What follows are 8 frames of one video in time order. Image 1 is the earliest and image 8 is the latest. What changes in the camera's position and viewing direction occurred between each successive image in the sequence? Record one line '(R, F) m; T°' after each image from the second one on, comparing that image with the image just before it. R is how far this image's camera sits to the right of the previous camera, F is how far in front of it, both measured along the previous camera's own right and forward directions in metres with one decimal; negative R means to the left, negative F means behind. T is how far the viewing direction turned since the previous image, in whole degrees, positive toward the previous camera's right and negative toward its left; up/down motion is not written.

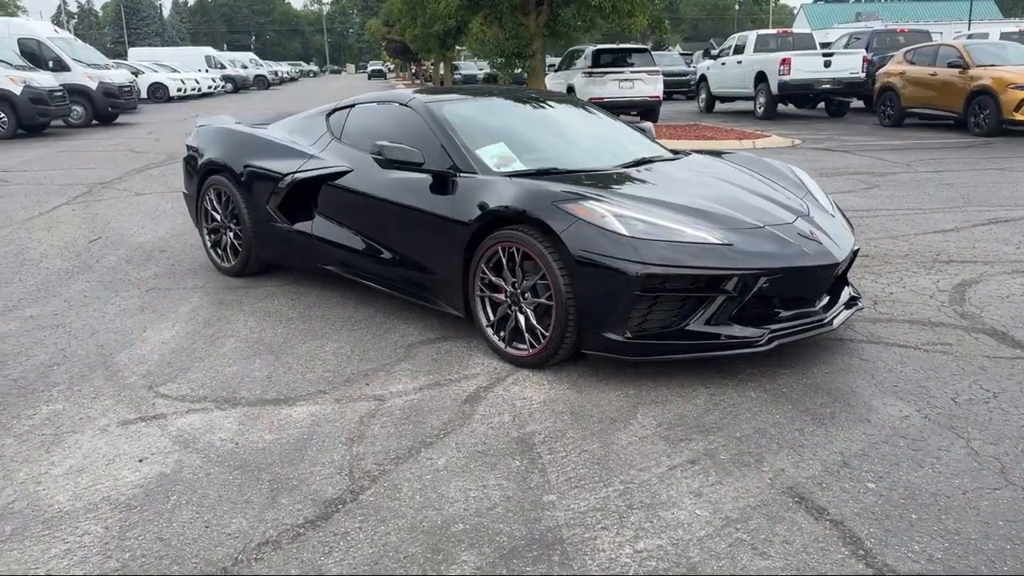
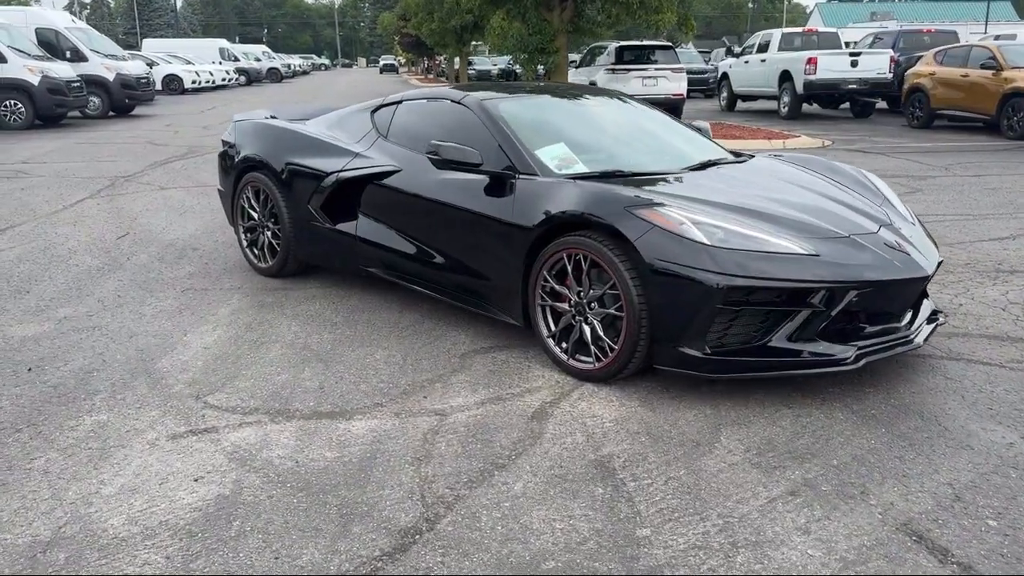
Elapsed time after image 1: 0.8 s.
(-0.3, +0.2) m; 0°
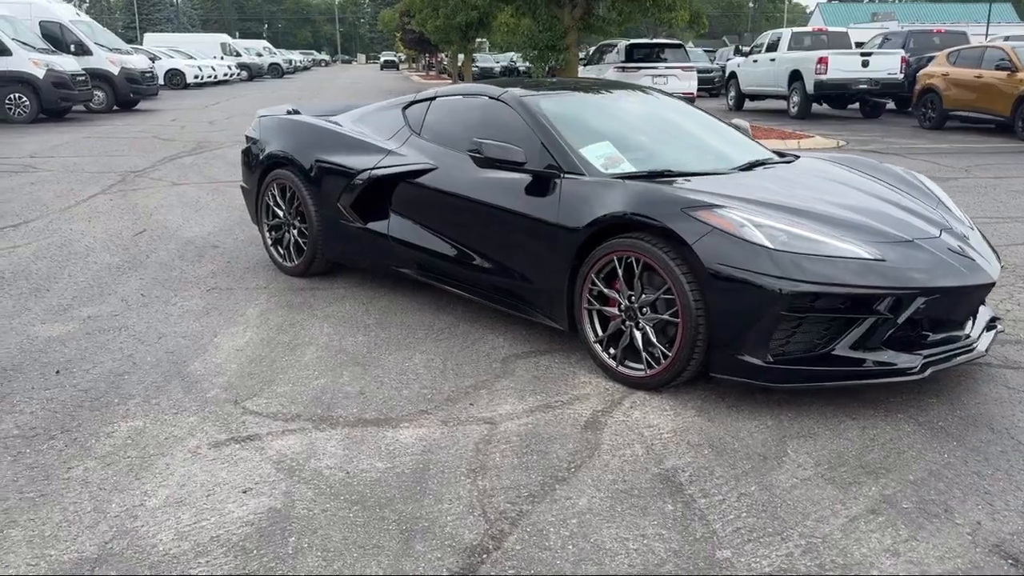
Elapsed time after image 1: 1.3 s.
(-0.2, +0.1) m; 0°
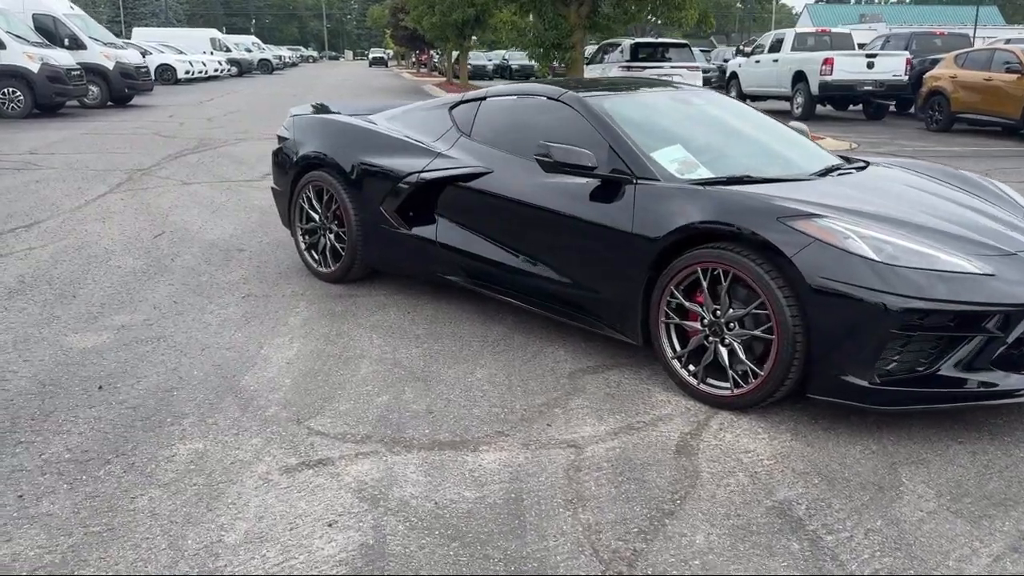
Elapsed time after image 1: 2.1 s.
(-0.4, +0.2) m; +1°
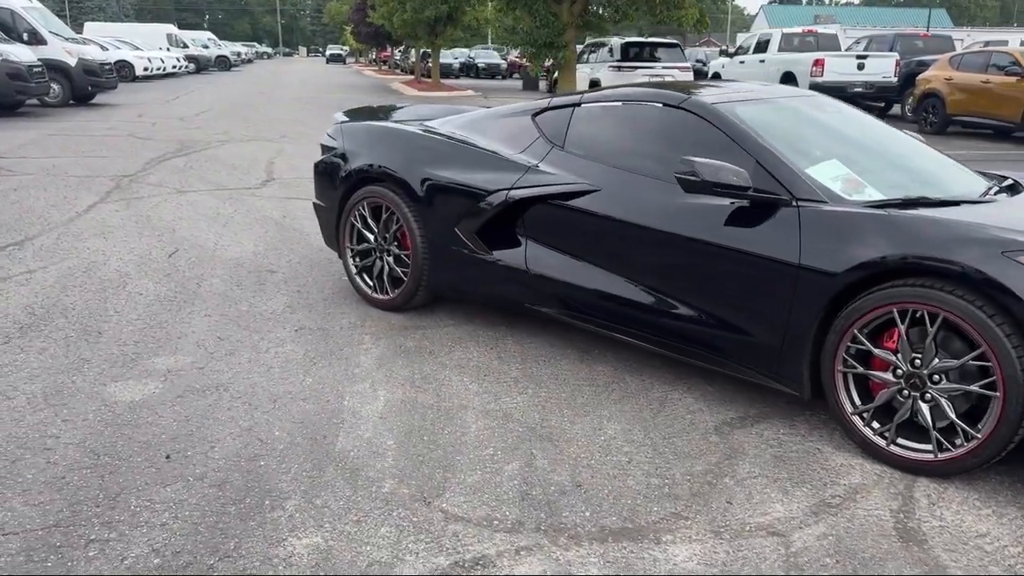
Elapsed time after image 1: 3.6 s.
(-0.7, +0.6) m; +3°
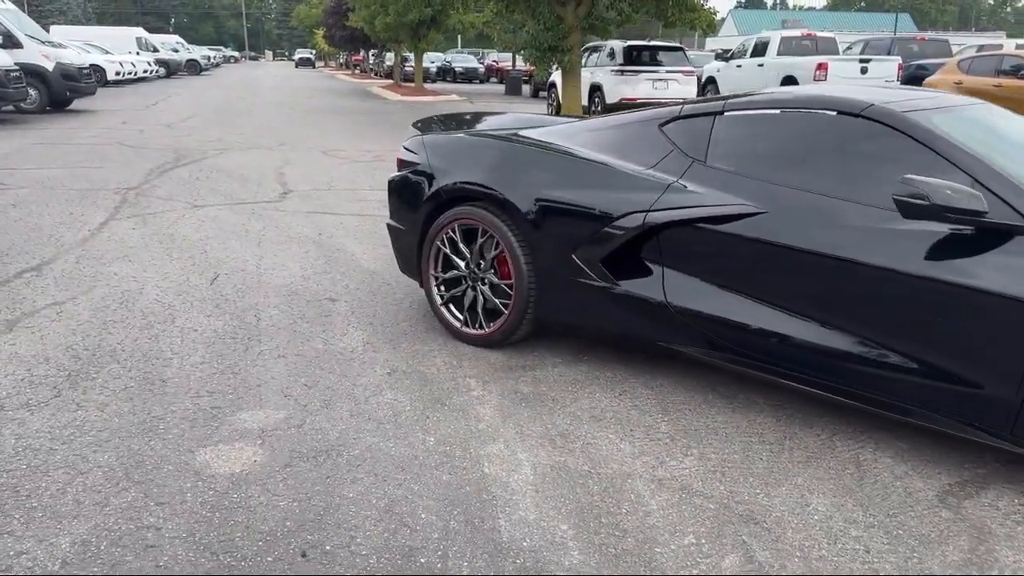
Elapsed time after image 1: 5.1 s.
(-0.7, +0.6) m; +2°
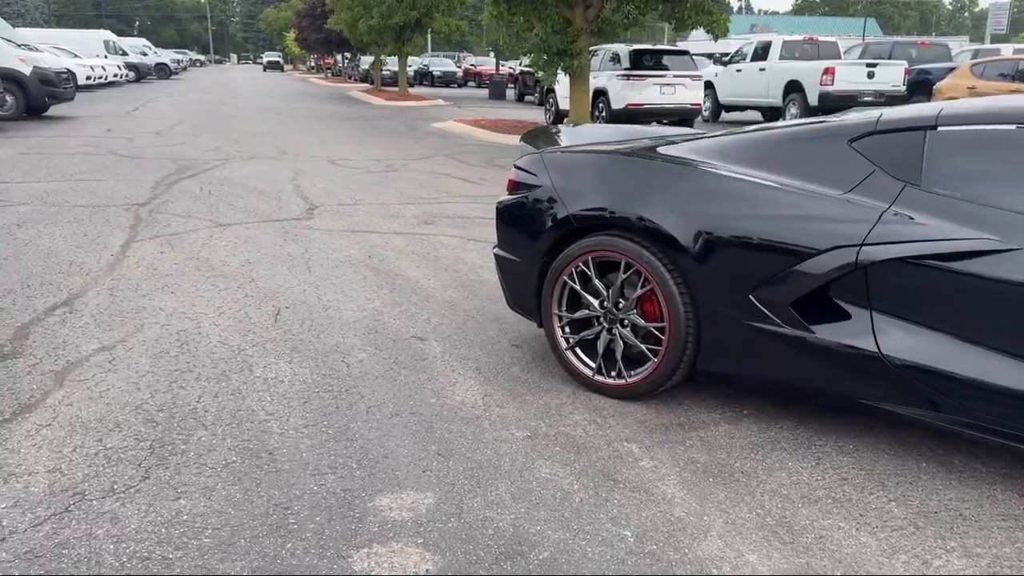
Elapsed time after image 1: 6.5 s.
(-0.7, +0.7) m; +2°
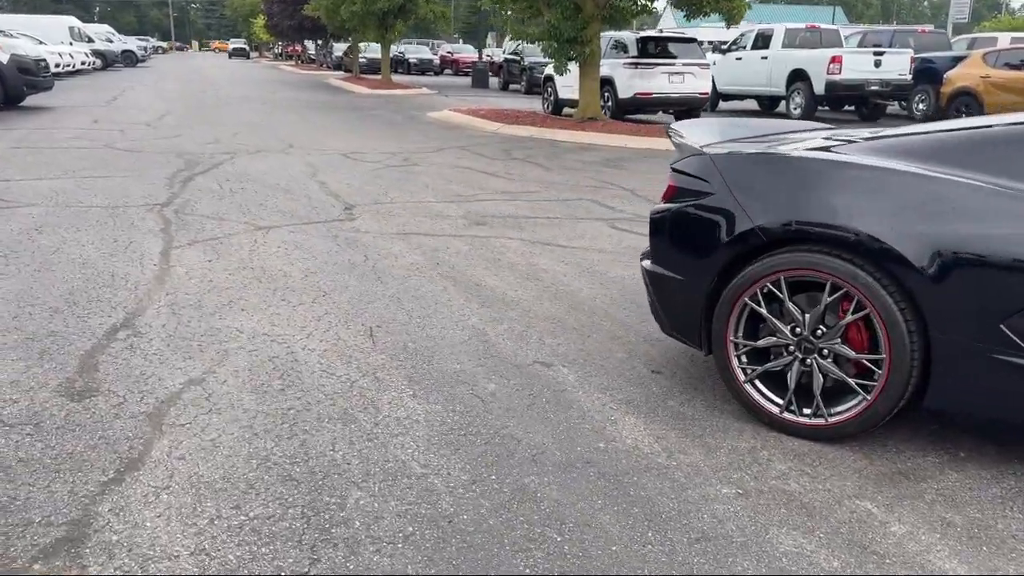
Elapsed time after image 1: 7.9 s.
(-0.8, +0.6) m; +2°
